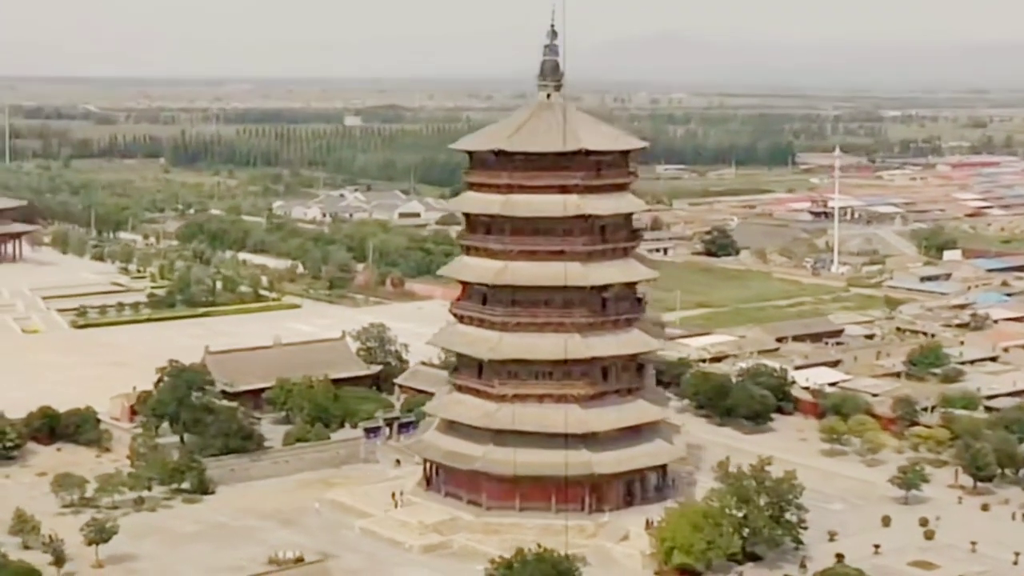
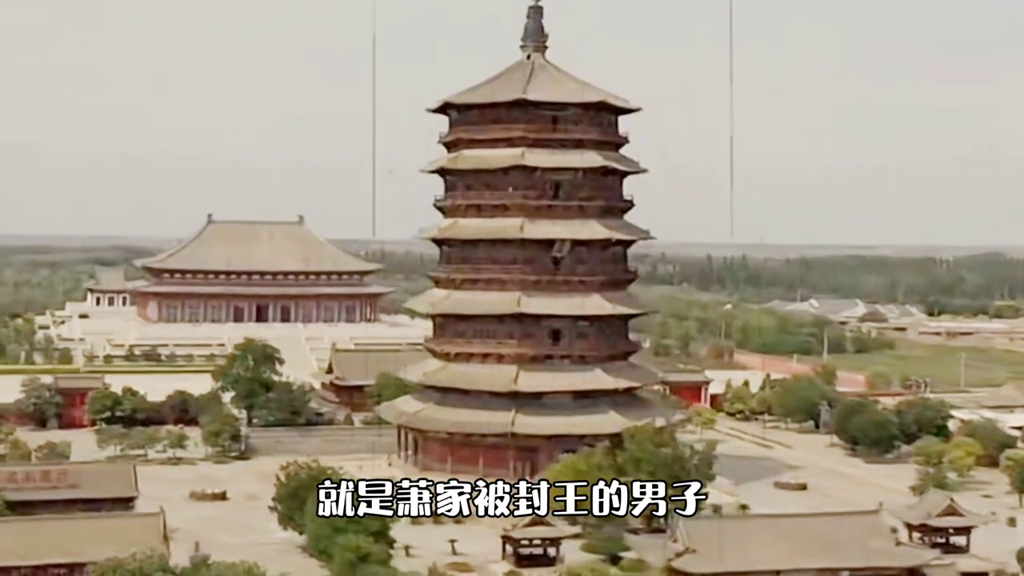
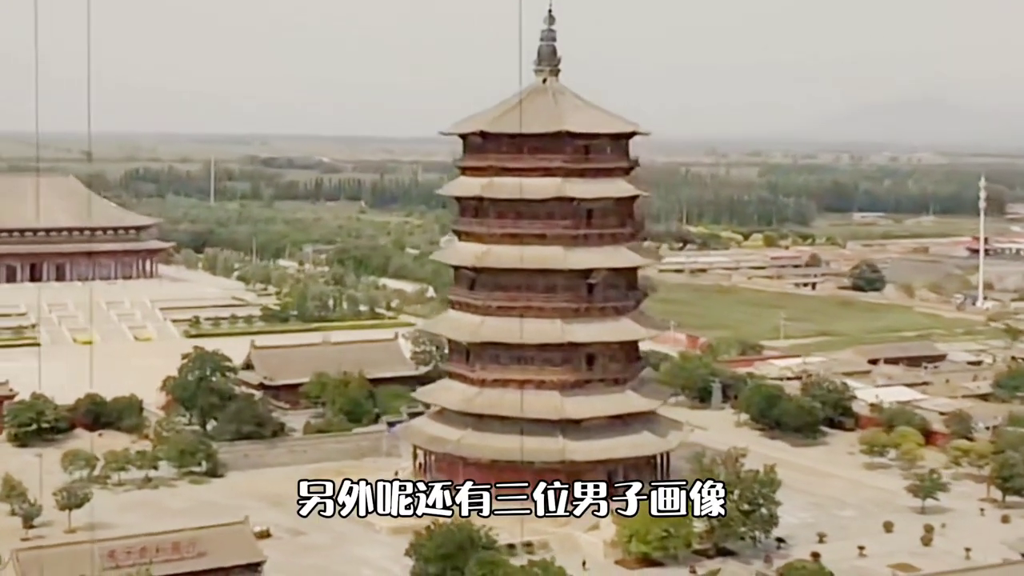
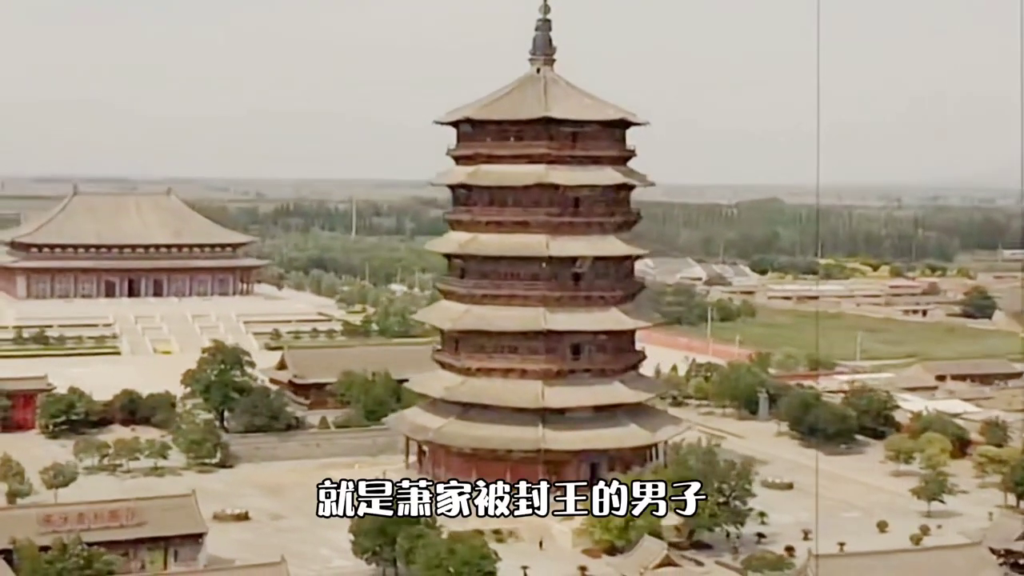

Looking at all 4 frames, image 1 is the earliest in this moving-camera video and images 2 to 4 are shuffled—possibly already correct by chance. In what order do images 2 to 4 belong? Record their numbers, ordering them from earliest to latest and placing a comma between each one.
3, 4, 2
